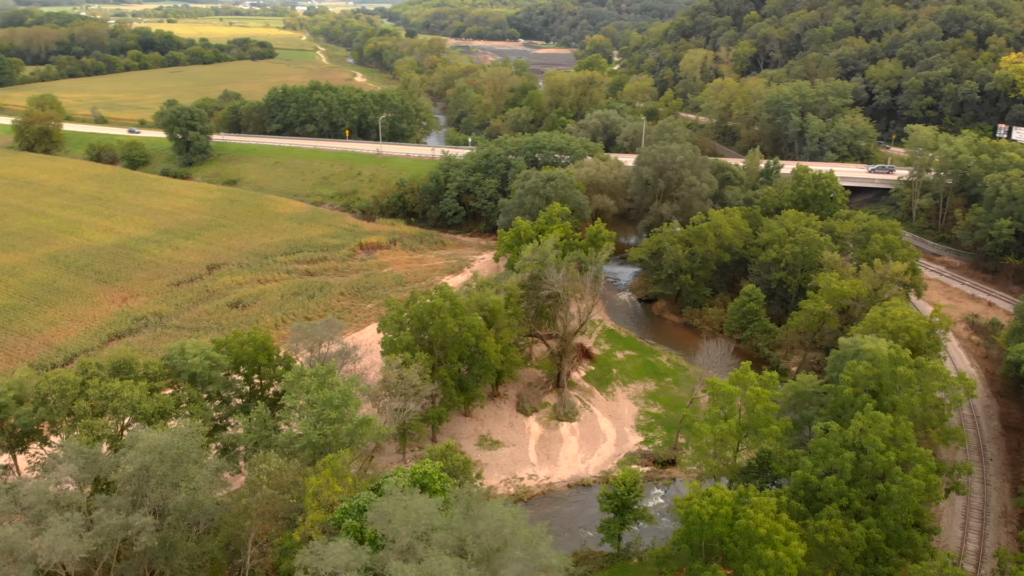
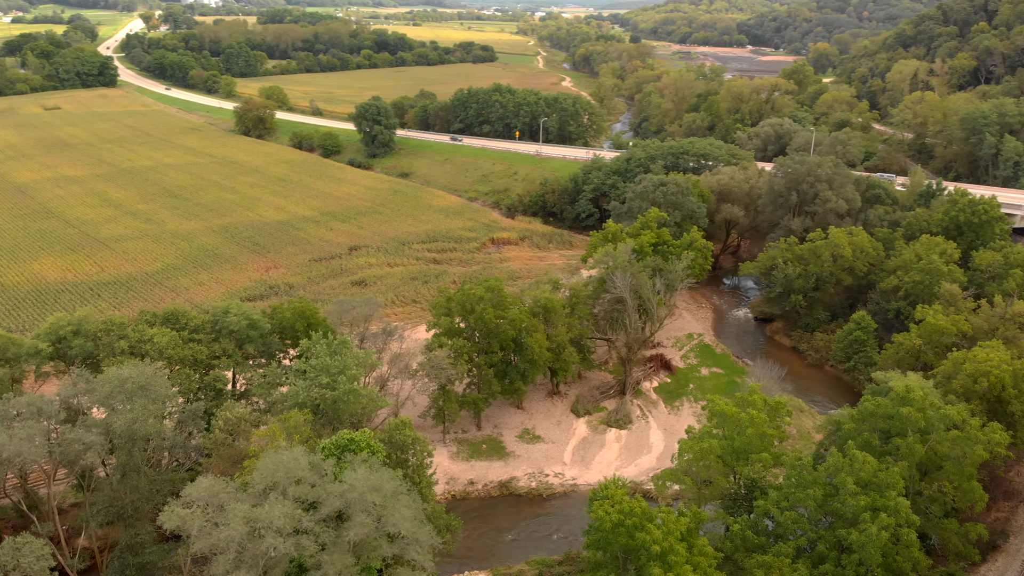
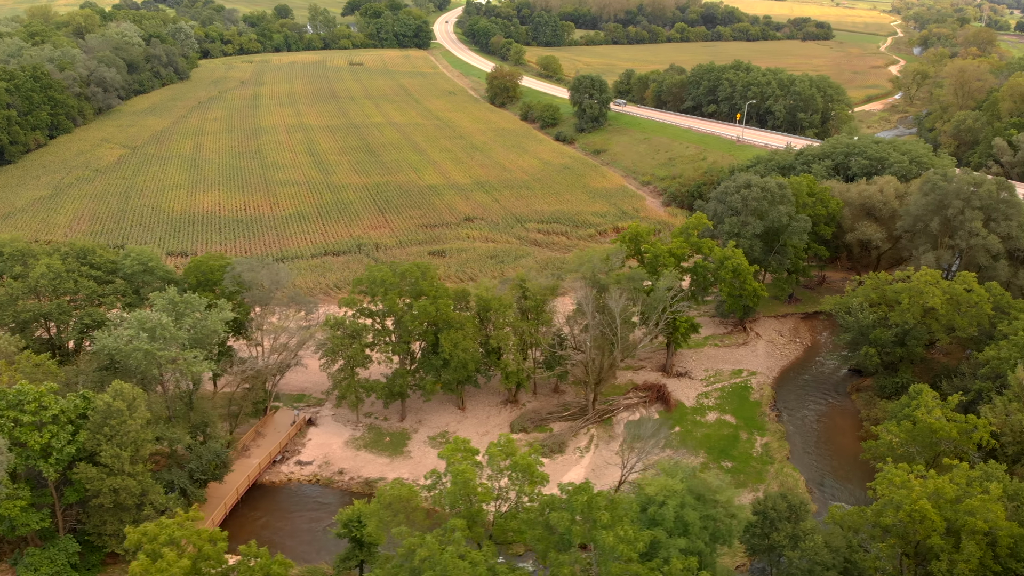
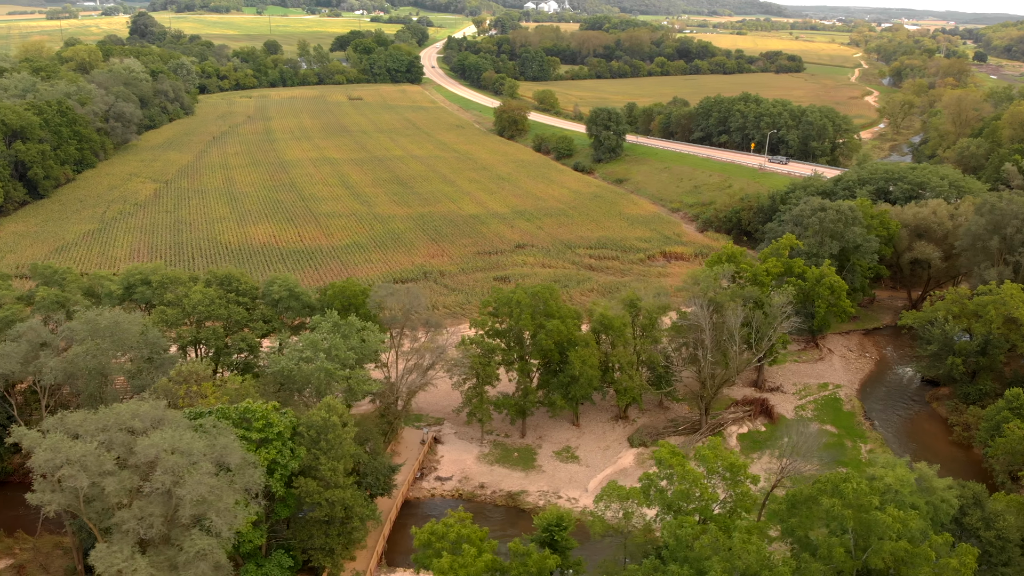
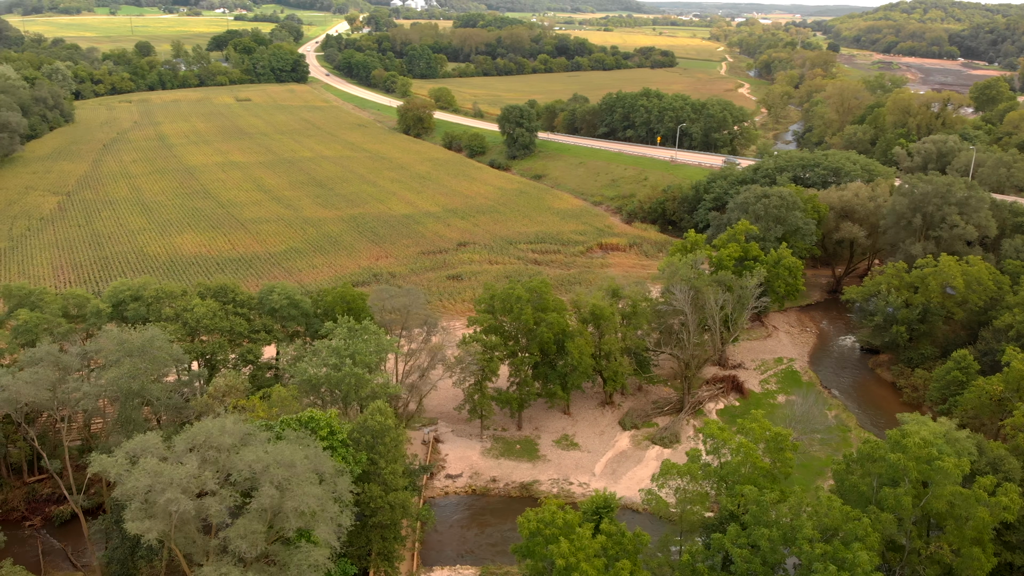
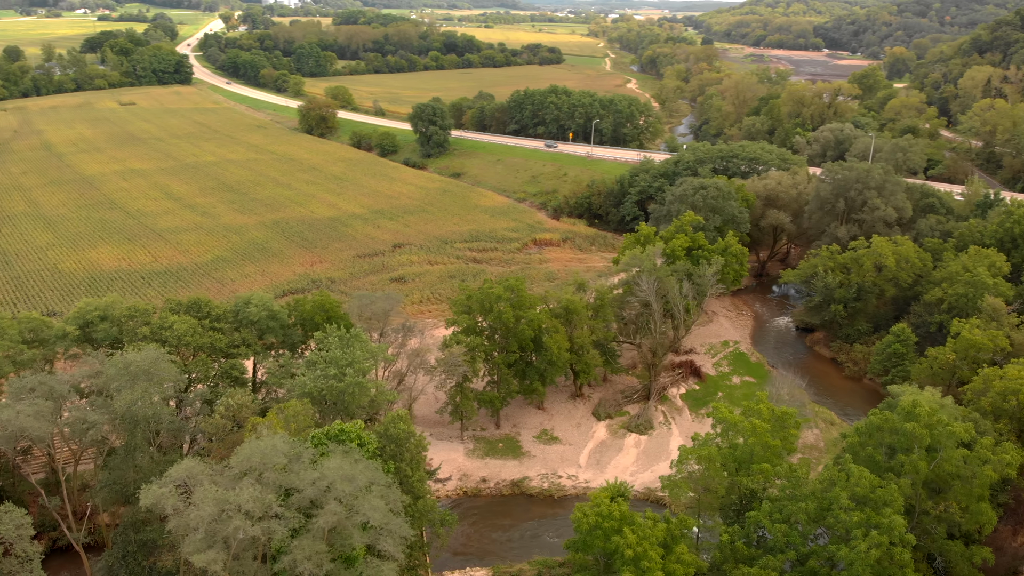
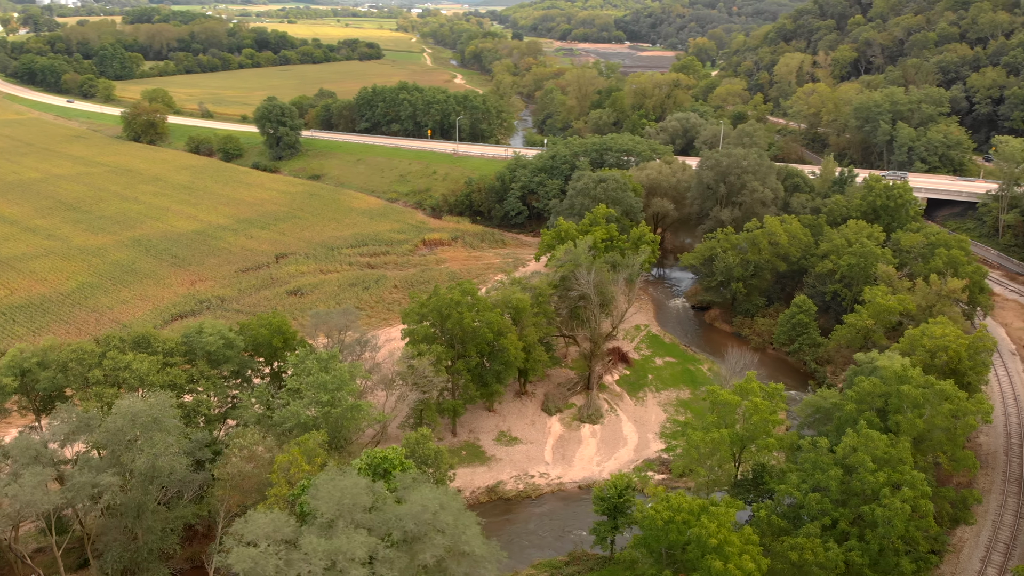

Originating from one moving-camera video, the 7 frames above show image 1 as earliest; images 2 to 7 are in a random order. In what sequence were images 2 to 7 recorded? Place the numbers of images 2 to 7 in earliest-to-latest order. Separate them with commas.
7, 2, 6, 5, 4, 3
